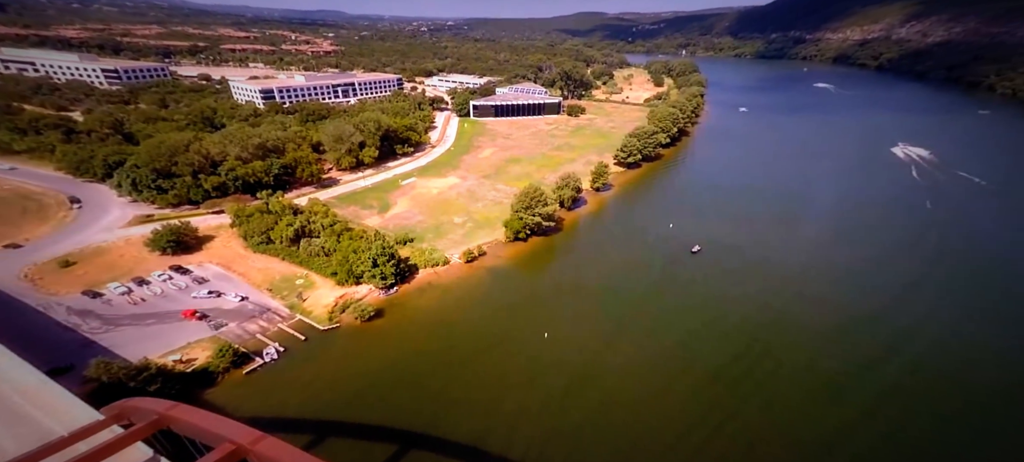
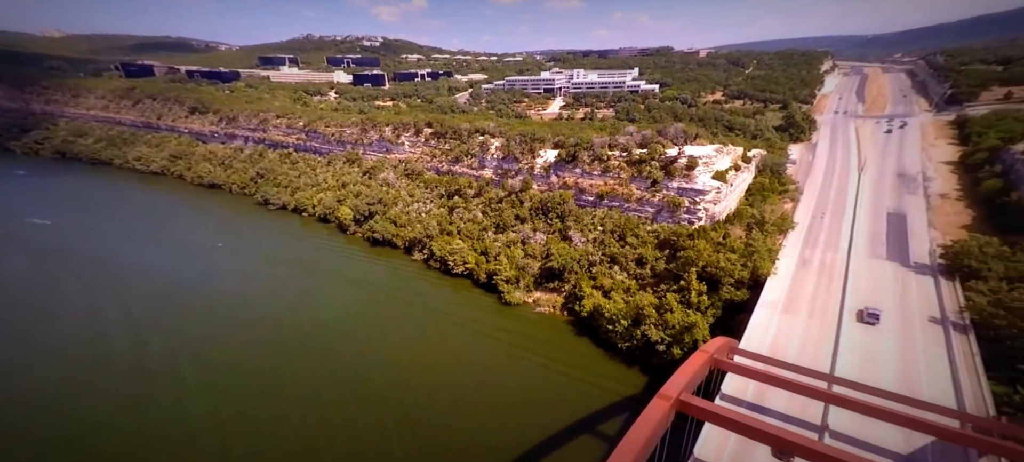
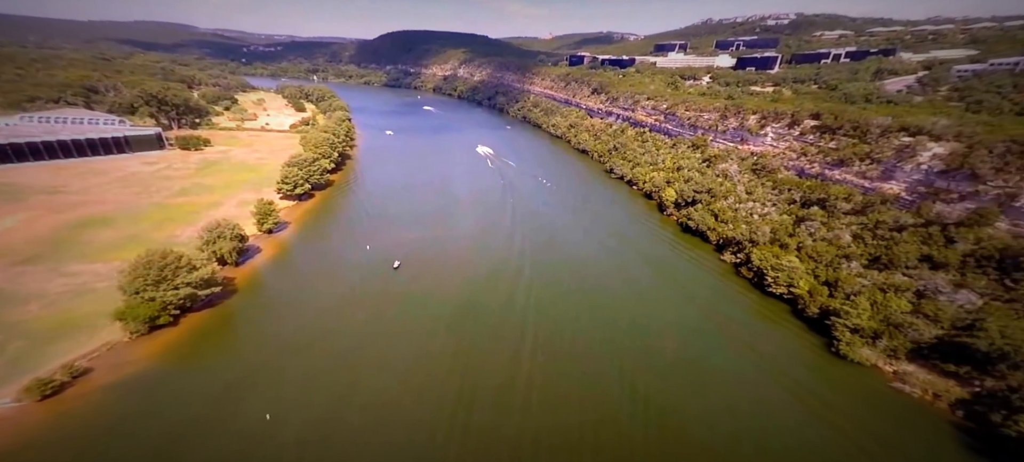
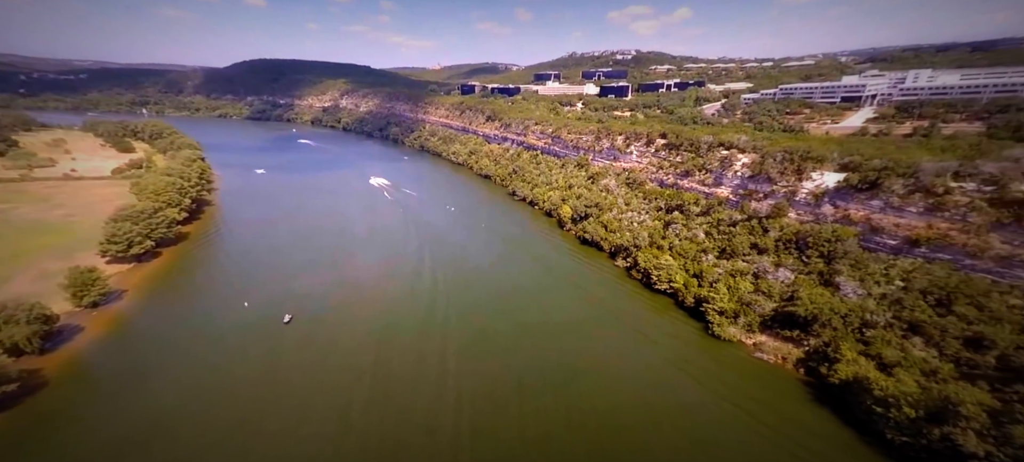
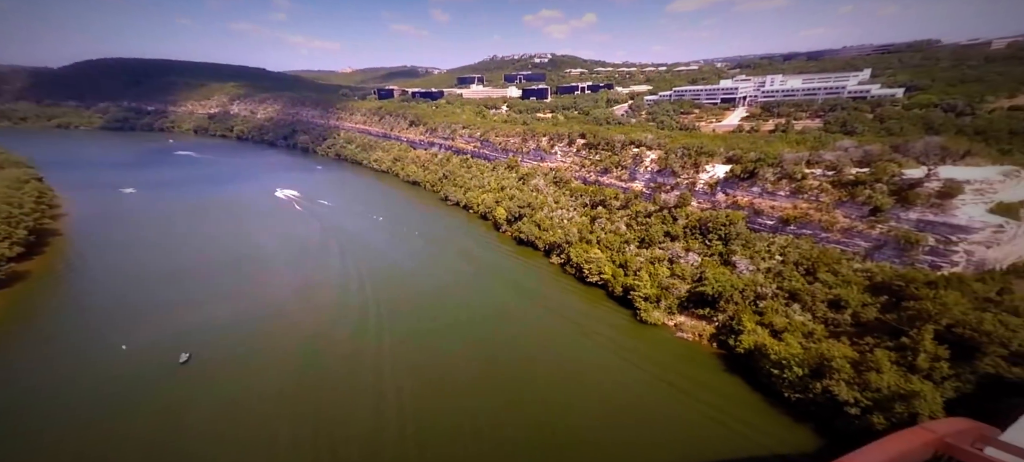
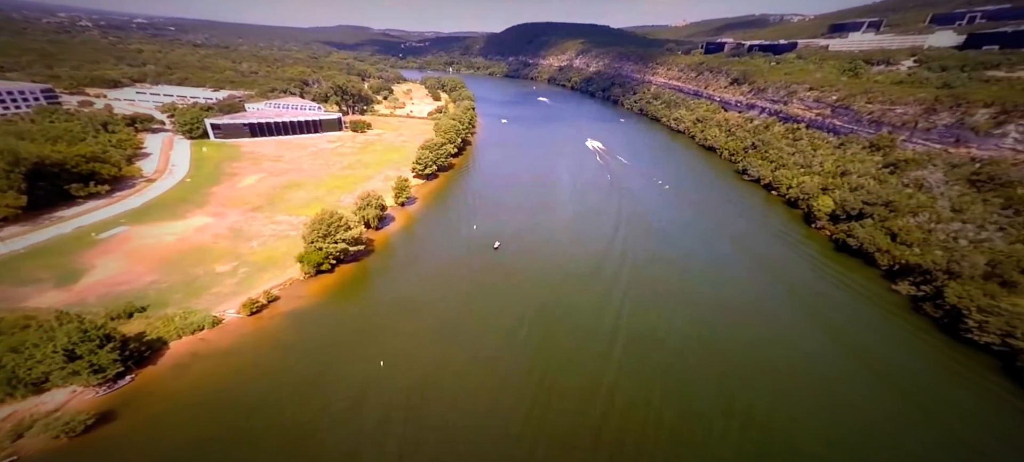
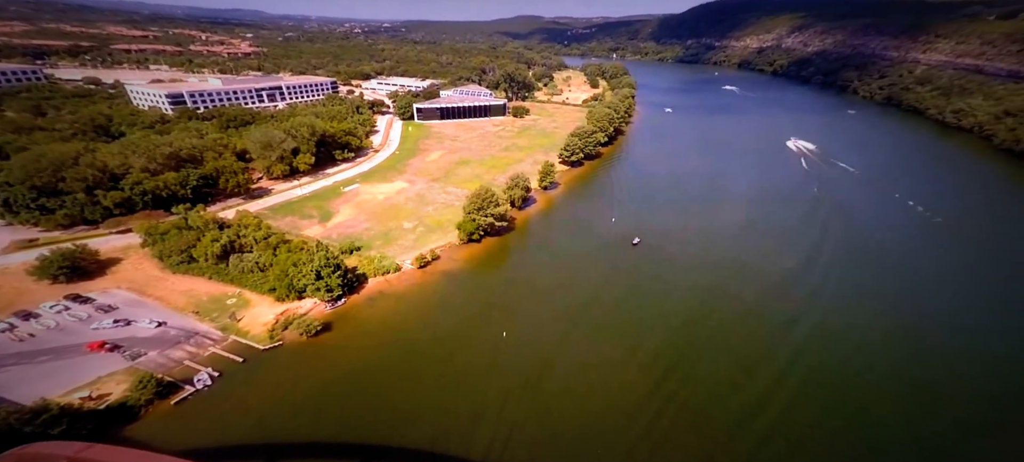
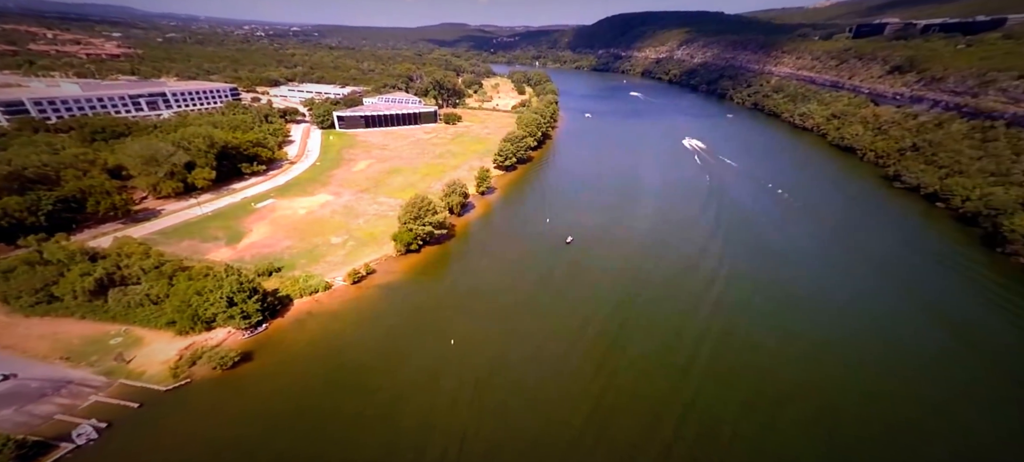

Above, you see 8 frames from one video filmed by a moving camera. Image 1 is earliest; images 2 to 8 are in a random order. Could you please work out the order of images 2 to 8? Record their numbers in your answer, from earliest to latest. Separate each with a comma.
7, 8, 6, 3, 4, 5, 2
